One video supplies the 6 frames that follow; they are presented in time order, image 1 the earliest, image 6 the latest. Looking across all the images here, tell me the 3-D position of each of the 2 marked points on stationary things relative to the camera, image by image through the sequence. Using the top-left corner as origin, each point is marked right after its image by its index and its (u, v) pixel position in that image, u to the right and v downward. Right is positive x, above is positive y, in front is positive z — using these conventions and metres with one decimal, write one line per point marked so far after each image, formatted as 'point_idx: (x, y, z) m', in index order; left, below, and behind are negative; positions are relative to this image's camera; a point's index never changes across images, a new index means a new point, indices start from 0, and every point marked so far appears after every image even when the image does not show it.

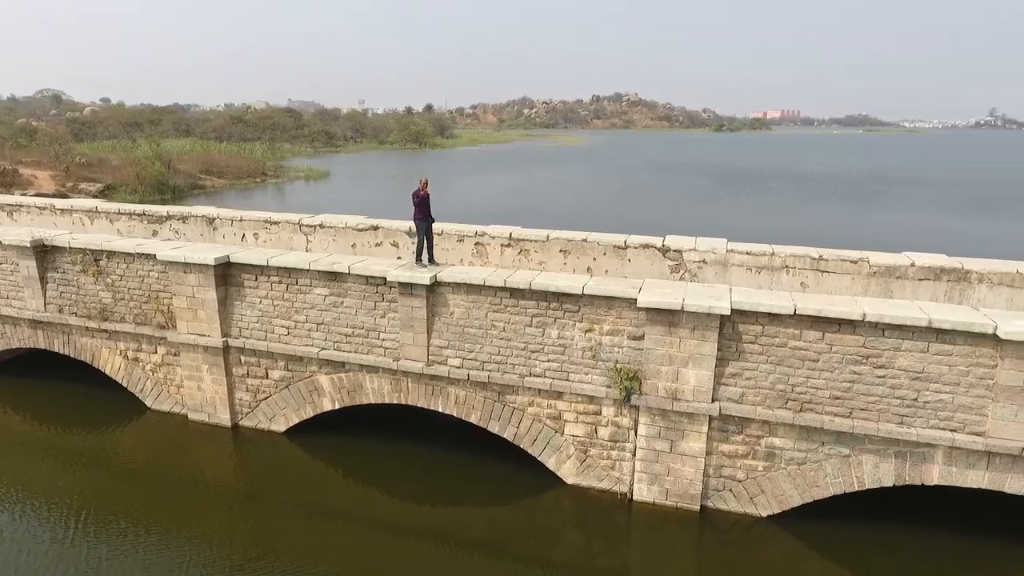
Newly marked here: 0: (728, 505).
0: (+2.5, -2.5, +7.3) m
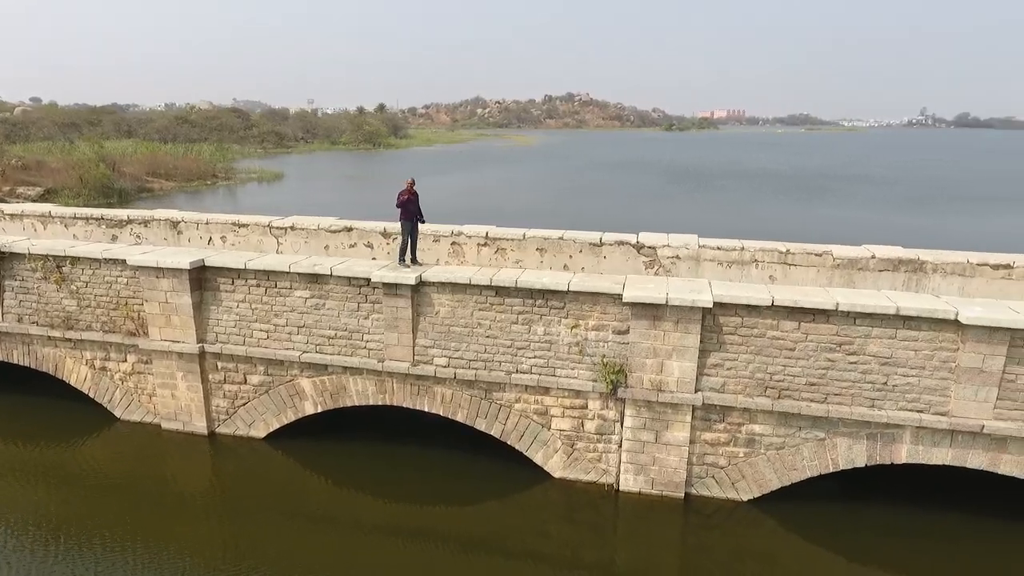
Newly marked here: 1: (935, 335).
0: (+2.4, -2.4, +7.5) m
1: (+4.4, -0.5, +6.5) m
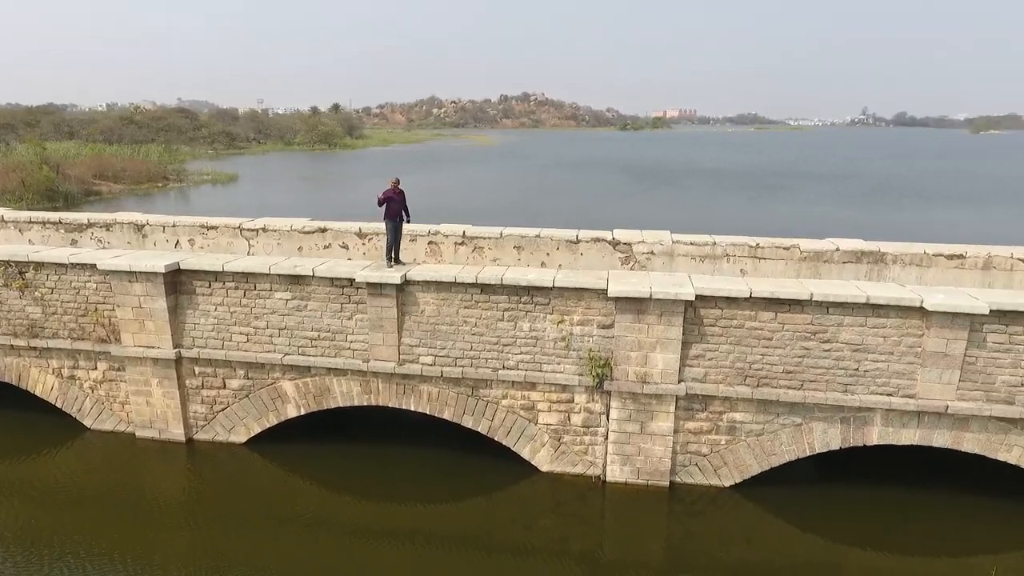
0: (+2.3, -2.4, +7.8) m
1: (+4.3, -0.4, +6.9) m
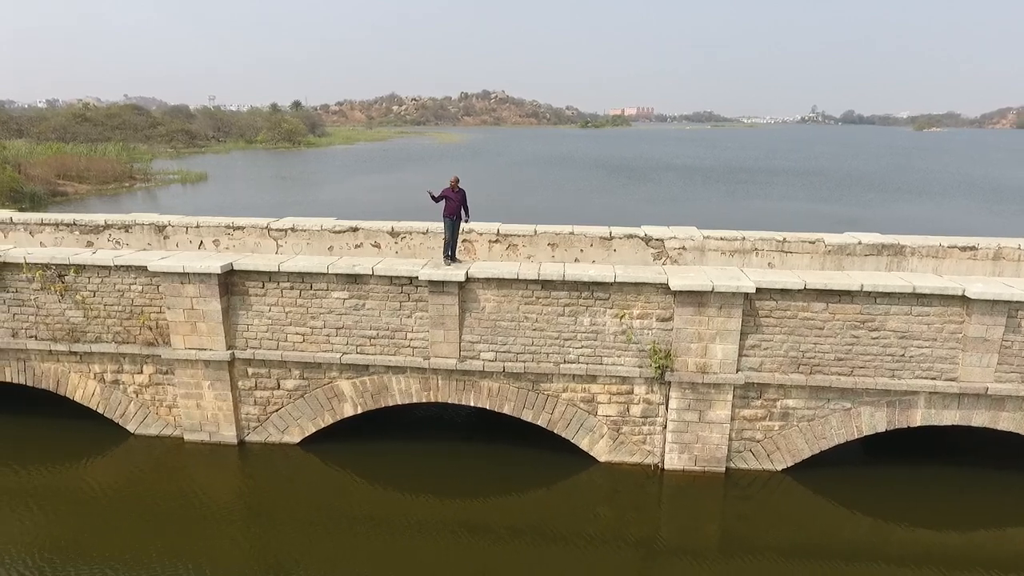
0: (+3.0, -2.3, +8.1) m
1: (+5.1, -0.3, +7.4) m
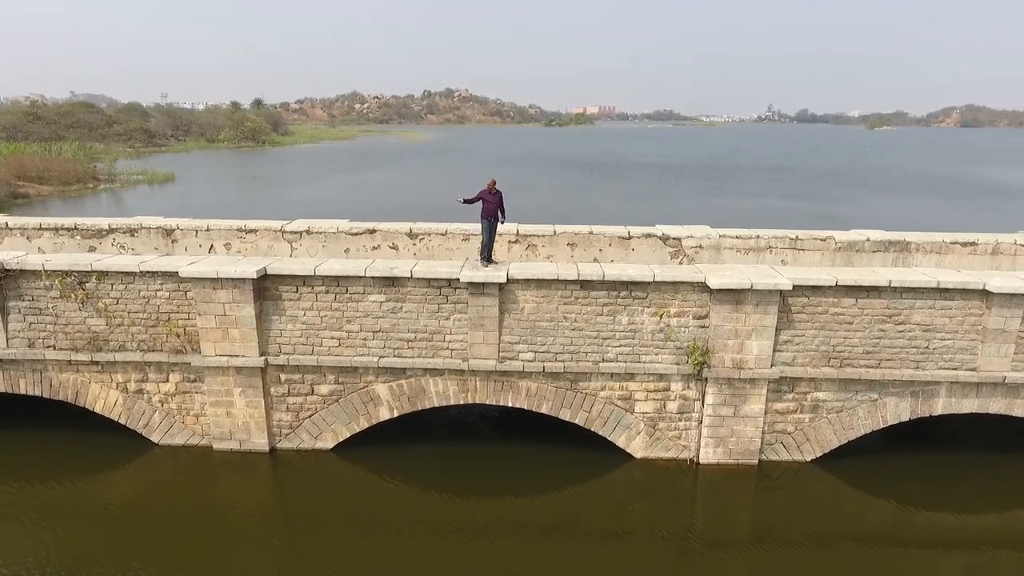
0: (+3.5, -2.2, +8.4) m
1: (+5.6, -0.2, +7.7) m
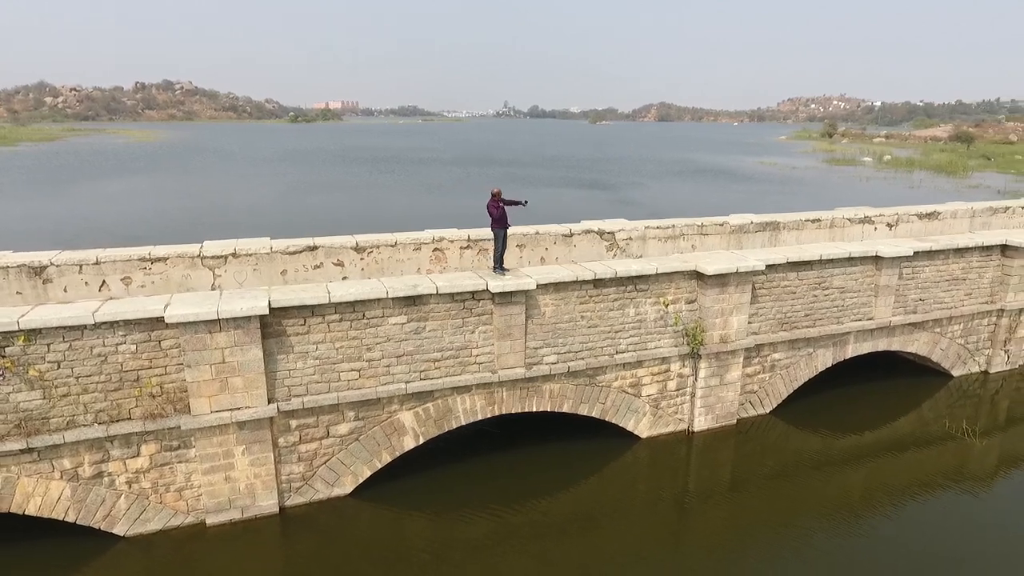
0: (+3.6, -1.9, +9.7) m
1: (+5.5, +0.3, +9.8) m
